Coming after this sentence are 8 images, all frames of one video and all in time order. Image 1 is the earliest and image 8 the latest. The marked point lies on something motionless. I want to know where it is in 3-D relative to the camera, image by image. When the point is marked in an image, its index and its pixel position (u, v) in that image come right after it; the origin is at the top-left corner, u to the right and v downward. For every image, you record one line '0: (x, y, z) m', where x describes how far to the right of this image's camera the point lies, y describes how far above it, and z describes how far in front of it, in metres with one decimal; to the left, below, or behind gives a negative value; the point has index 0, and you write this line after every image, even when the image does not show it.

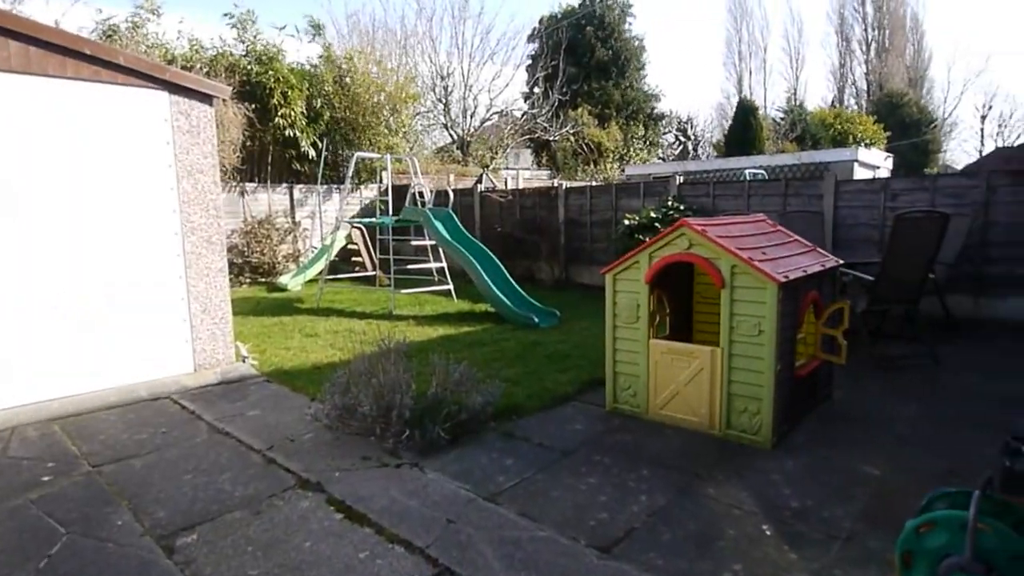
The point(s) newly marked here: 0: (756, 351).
0: (+1.3, -0.3, +3.1) m
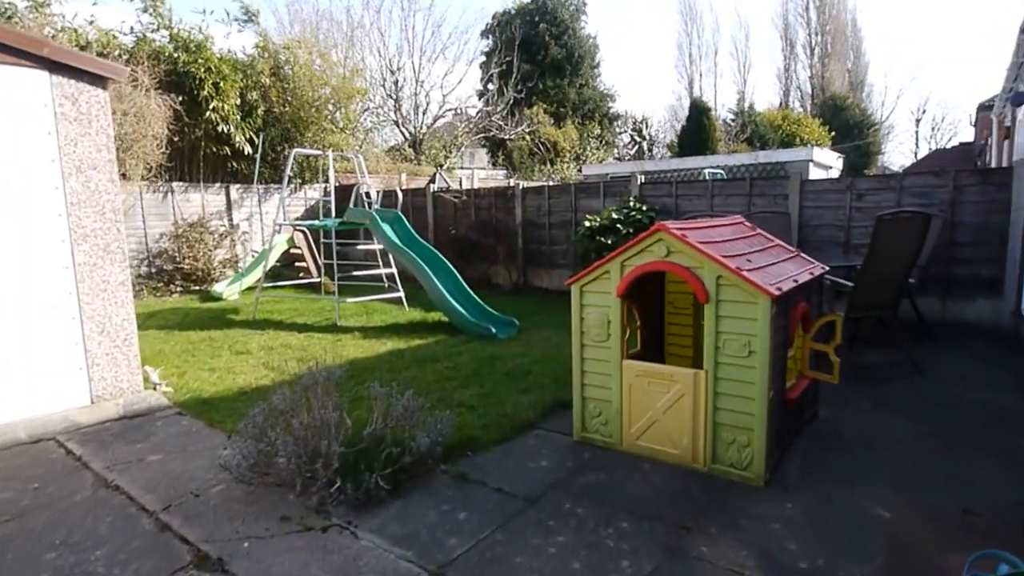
0: (+1.1, -0.4, +2.7) m
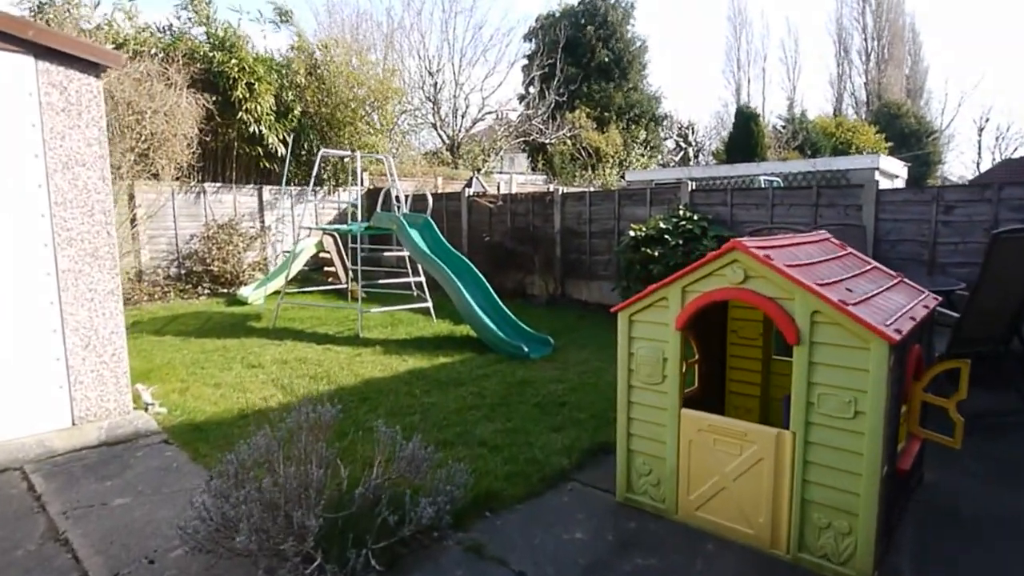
0: (+1.2, -0.5, +2.0) m
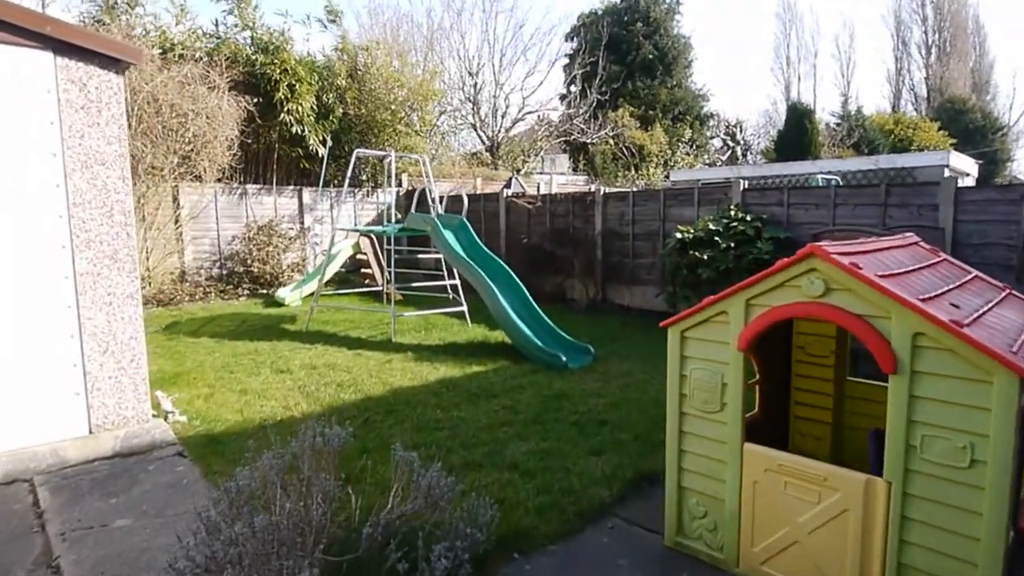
0: (+1.3, -0.6, +1.6) m
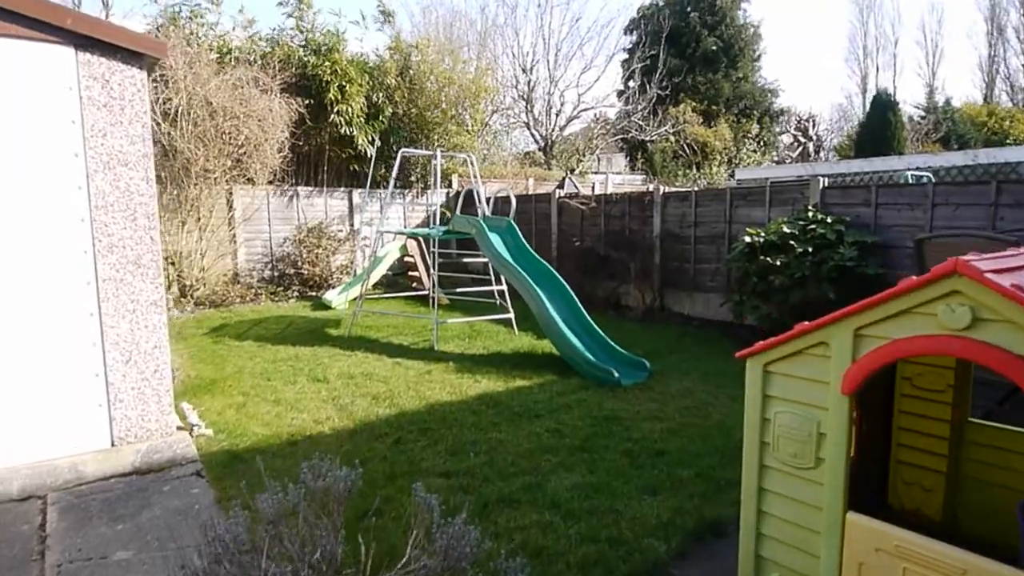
0: (+1.3, -0.7, +1.1) m
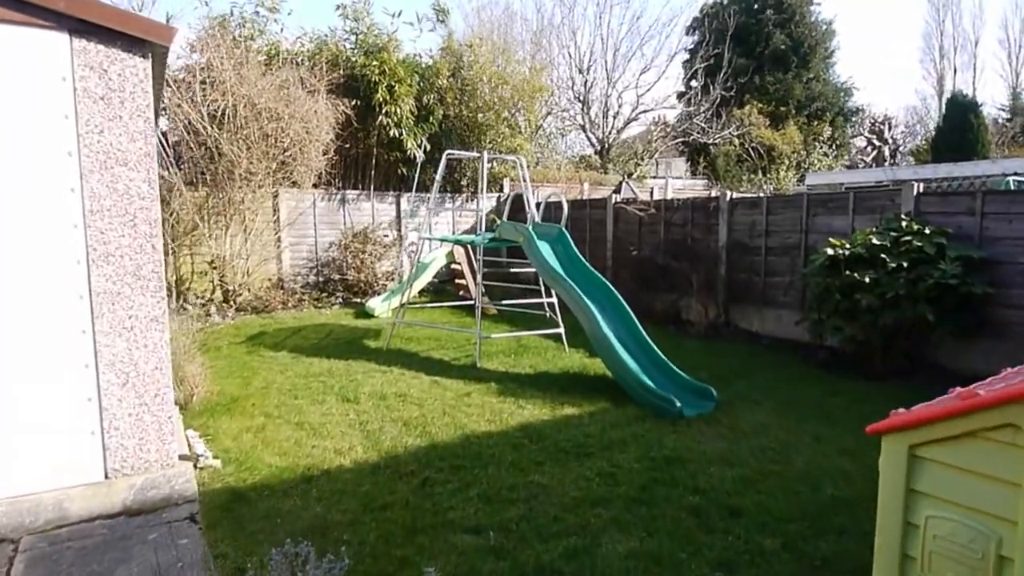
0: (+1.4, -0.8, +0.5) m
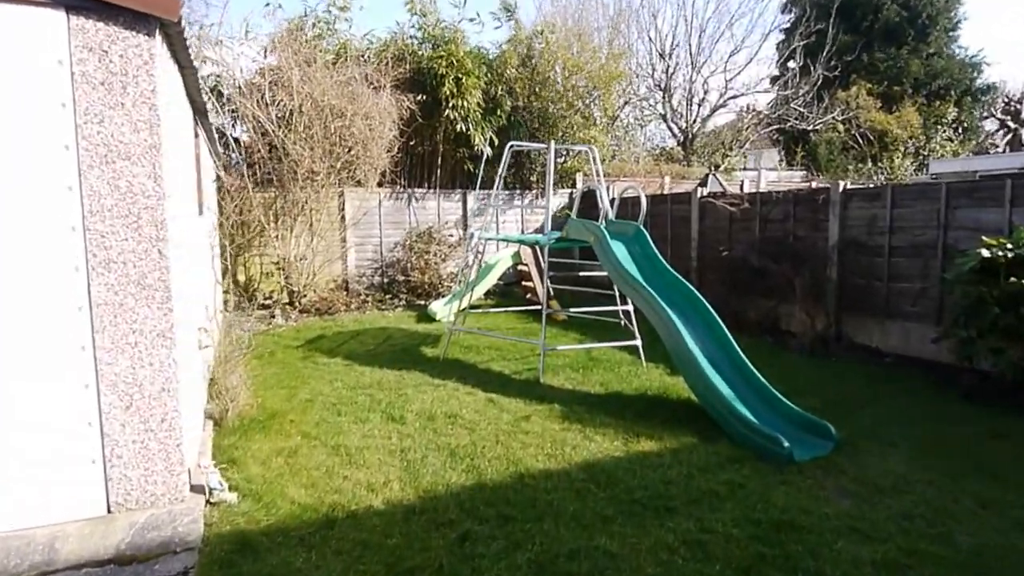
0: (+1.3, -0.9, -0.3) m
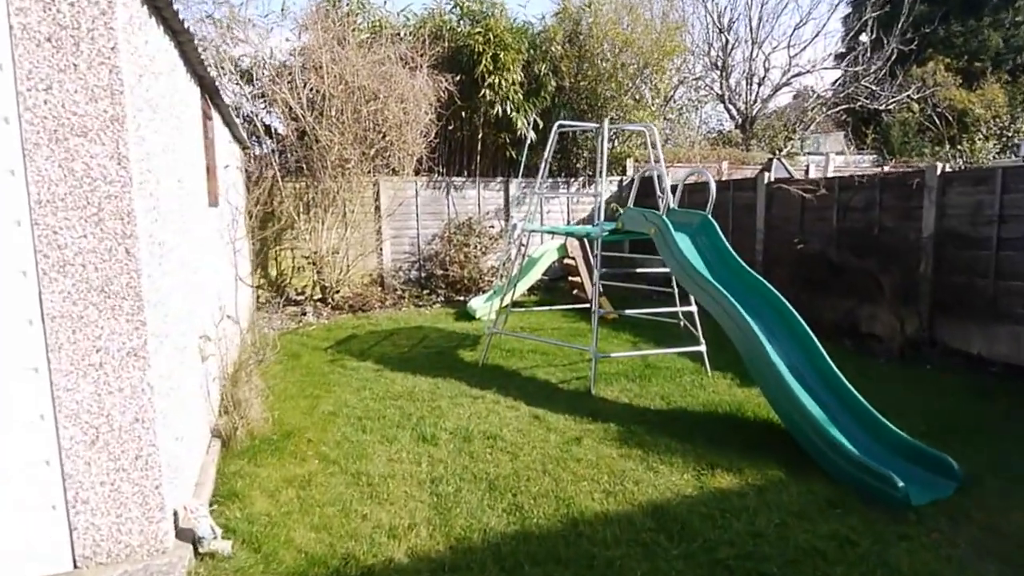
0: (+1.2, -0.9, -0.9) m
